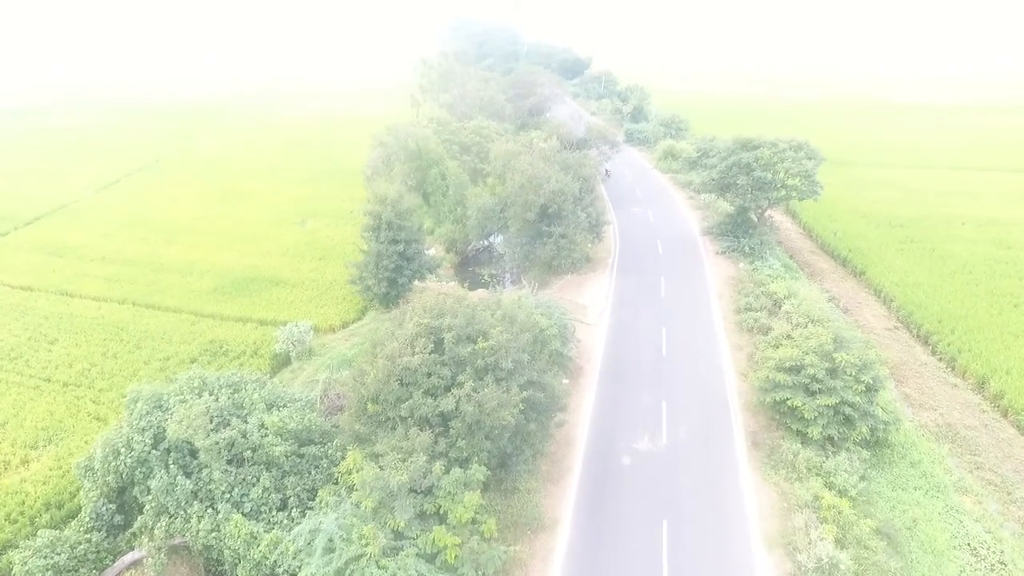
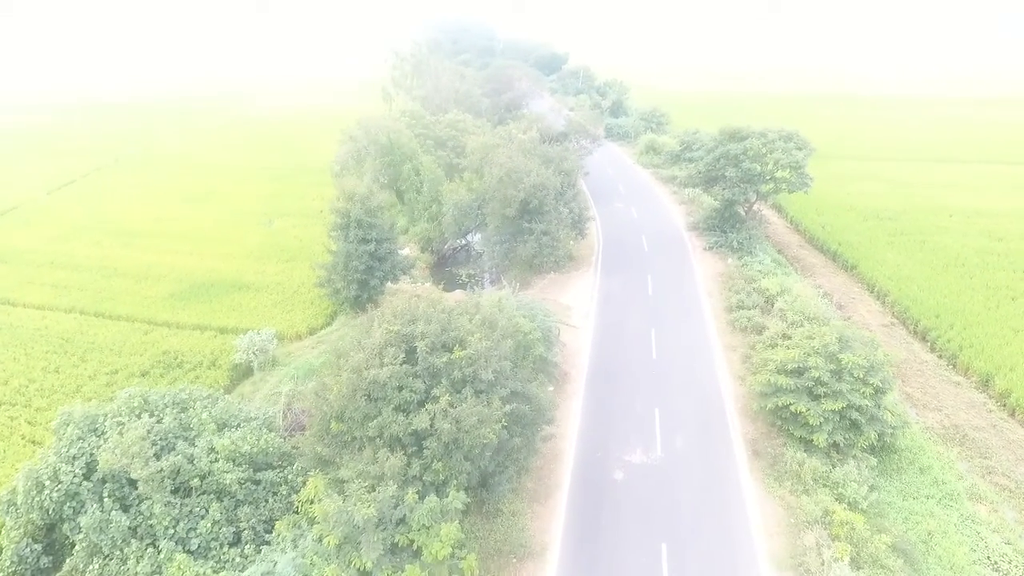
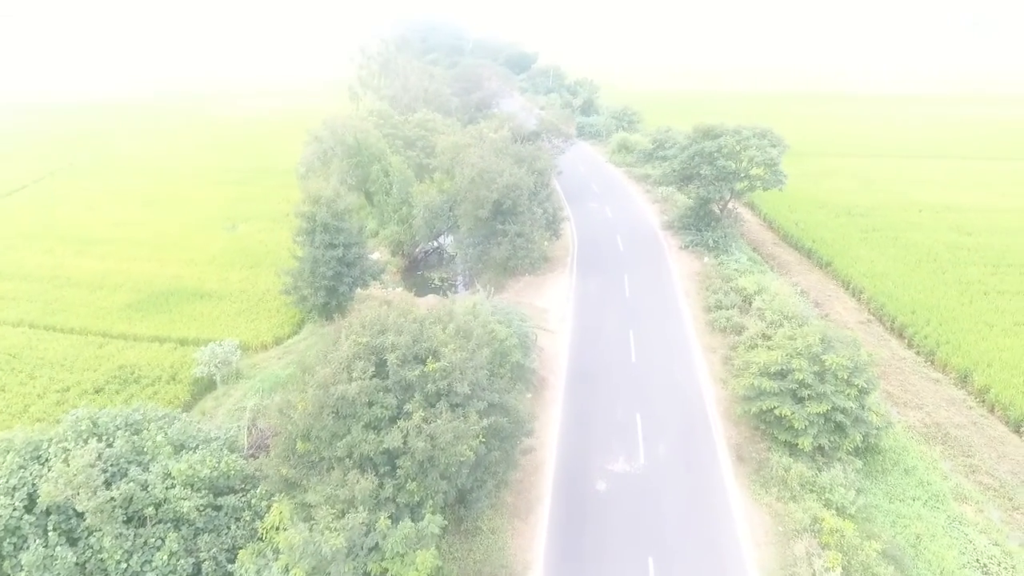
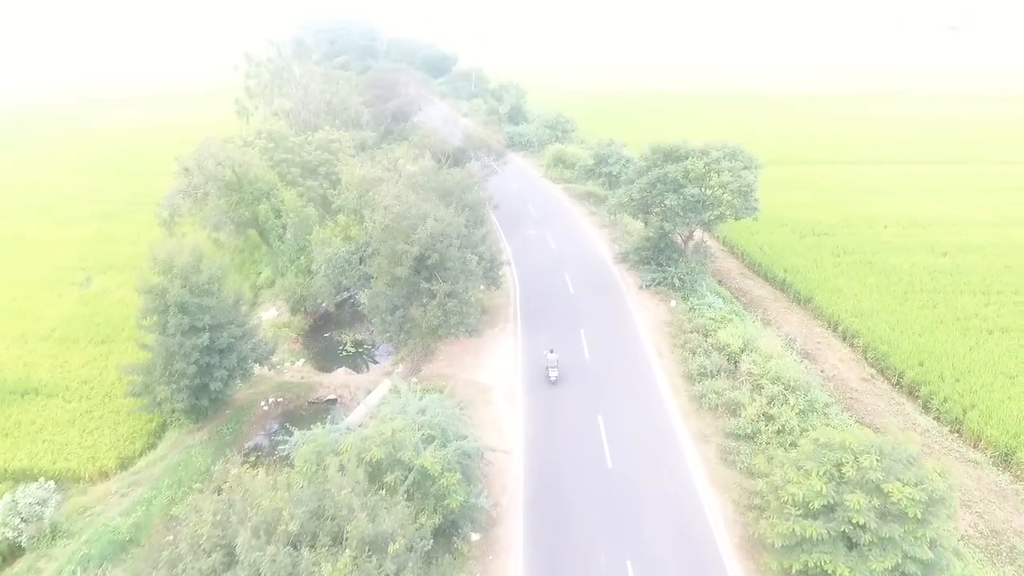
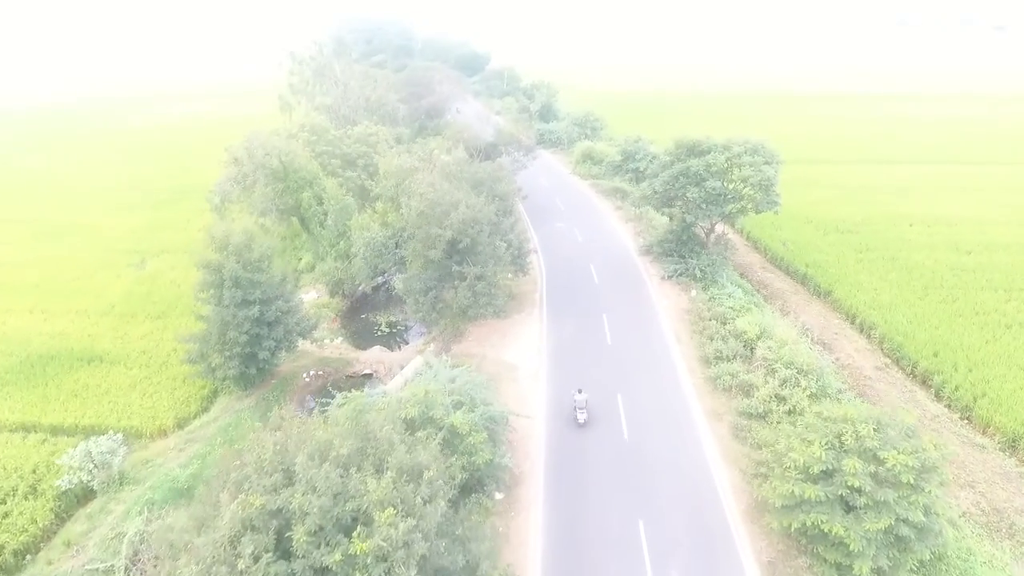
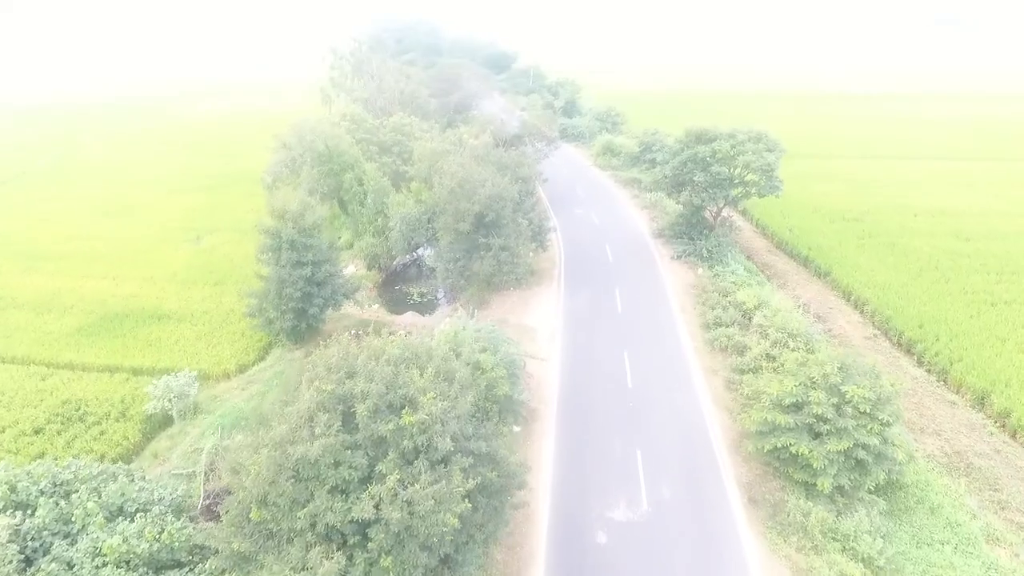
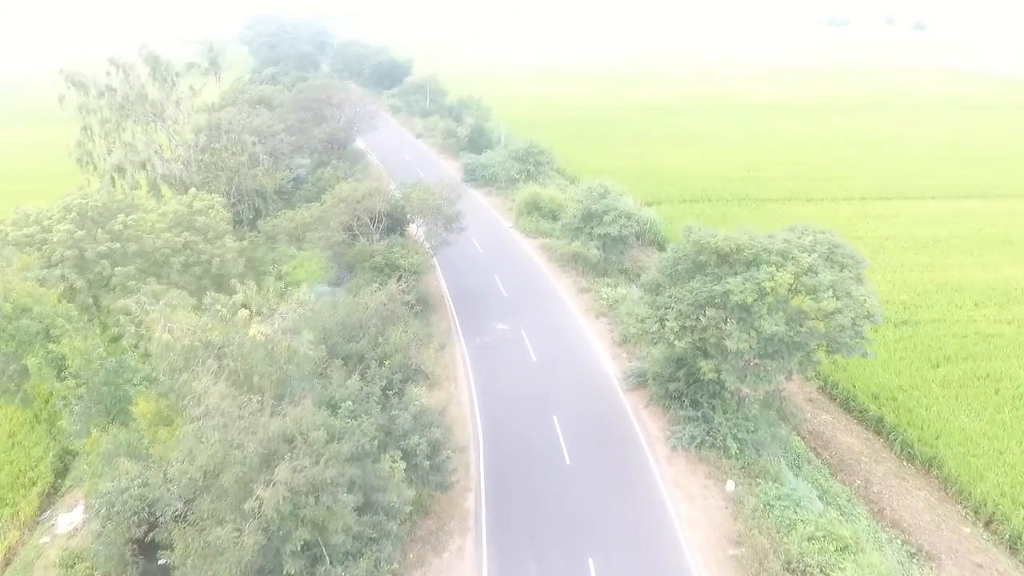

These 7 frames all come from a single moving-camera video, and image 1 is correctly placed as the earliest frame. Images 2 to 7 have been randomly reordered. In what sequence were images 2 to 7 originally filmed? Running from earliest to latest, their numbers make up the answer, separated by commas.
2, 3, 6, 5, 4, 7
